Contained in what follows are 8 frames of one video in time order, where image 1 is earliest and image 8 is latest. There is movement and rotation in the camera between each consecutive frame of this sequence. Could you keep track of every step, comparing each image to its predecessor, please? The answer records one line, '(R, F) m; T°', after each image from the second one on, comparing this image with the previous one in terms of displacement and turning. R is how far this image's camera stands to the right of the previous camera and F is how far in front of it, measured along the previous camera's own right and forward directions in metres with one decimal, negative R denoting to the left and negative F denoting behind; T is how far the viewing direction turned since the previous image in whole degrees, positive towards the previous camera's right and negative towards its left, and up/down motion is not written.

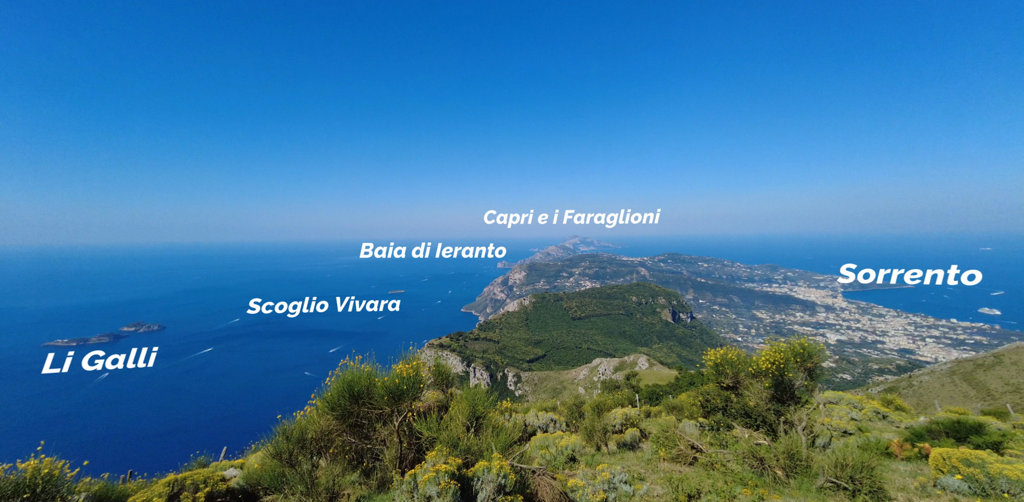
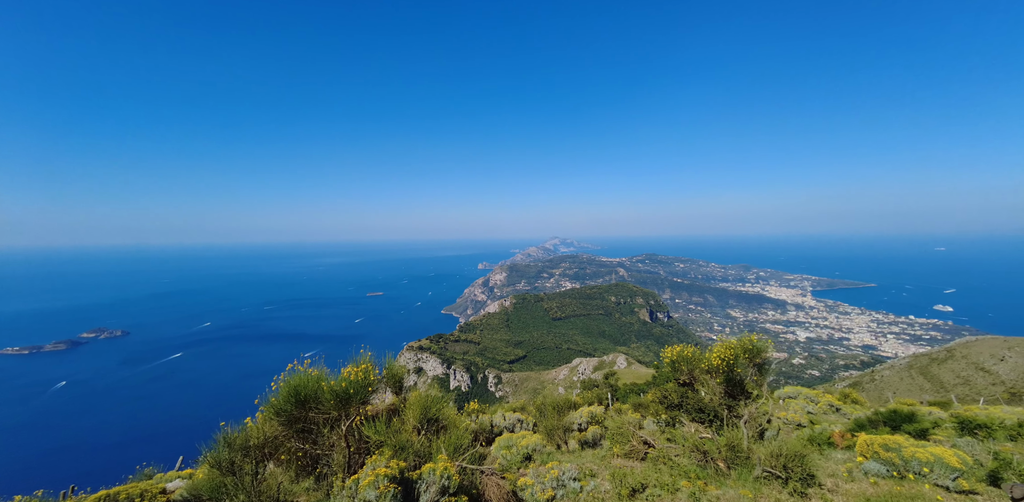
(+0.6, -0.2) m; +2°
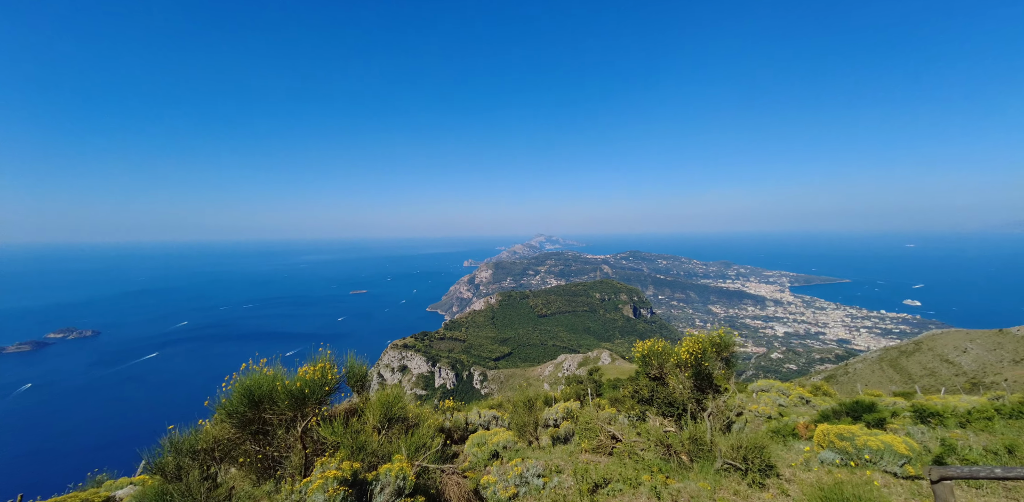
(+0.5, 0.0) m; +2°
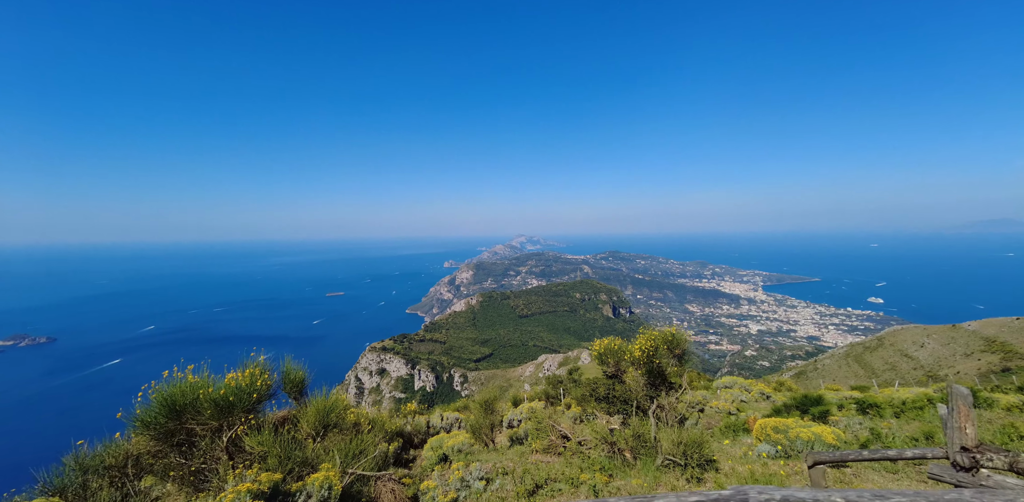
(+0.8, +0.2) m; +2°
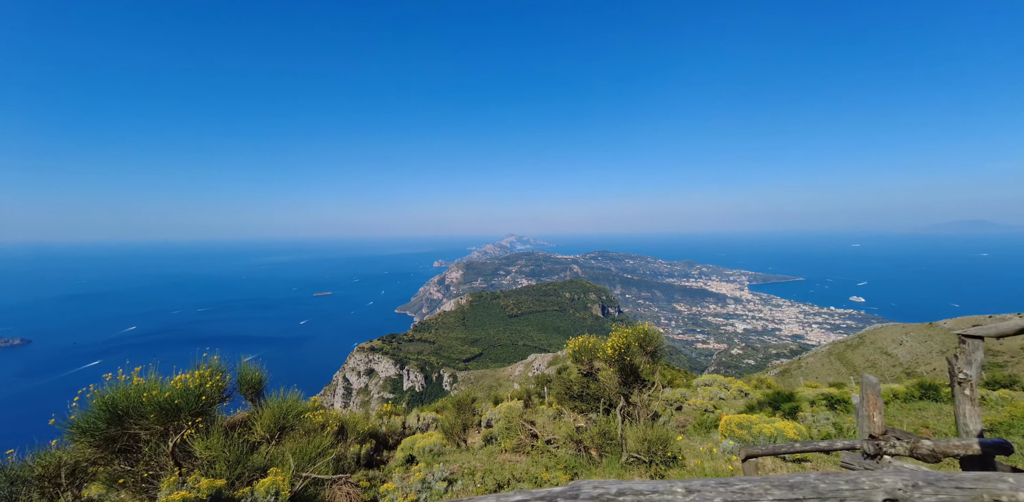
(+0.5, +0.2) m; +1°
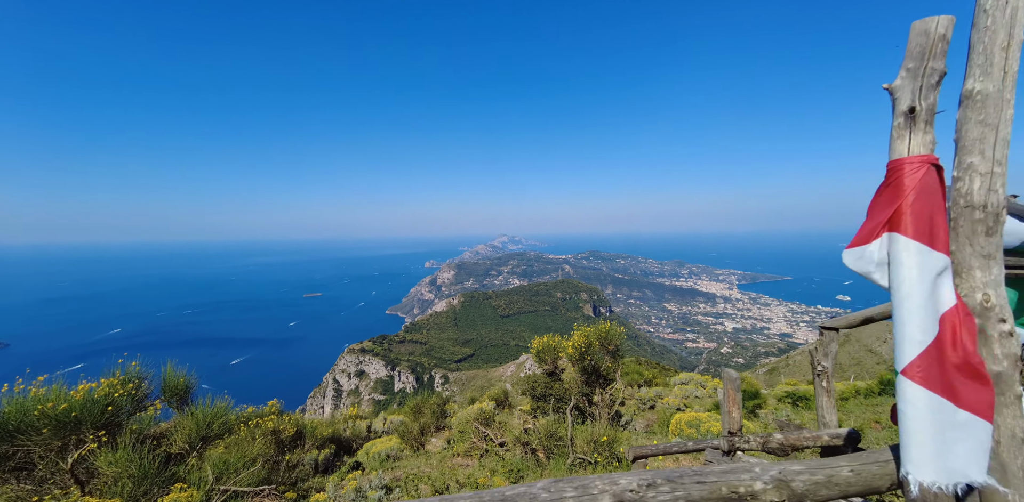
(+0.9, +0.6) m; +1°
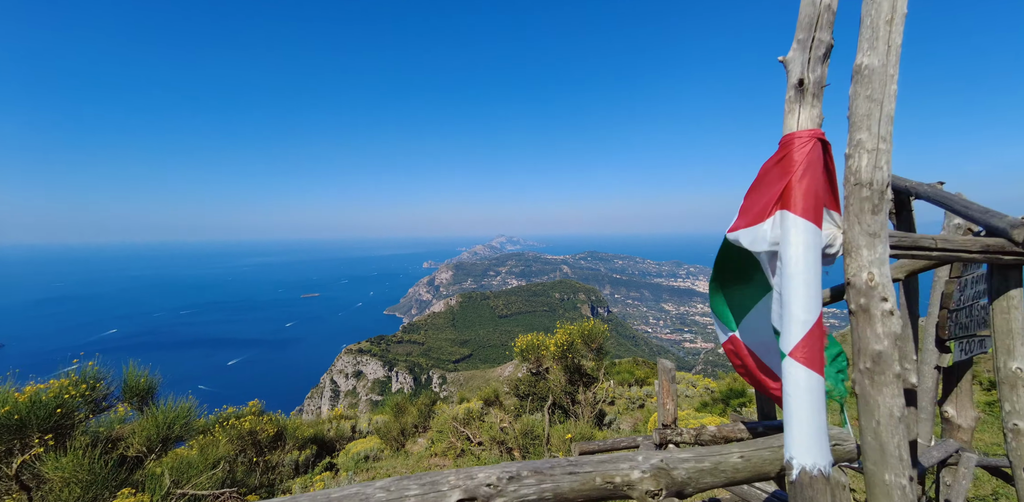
(+0.4, +0.3) m; 0°
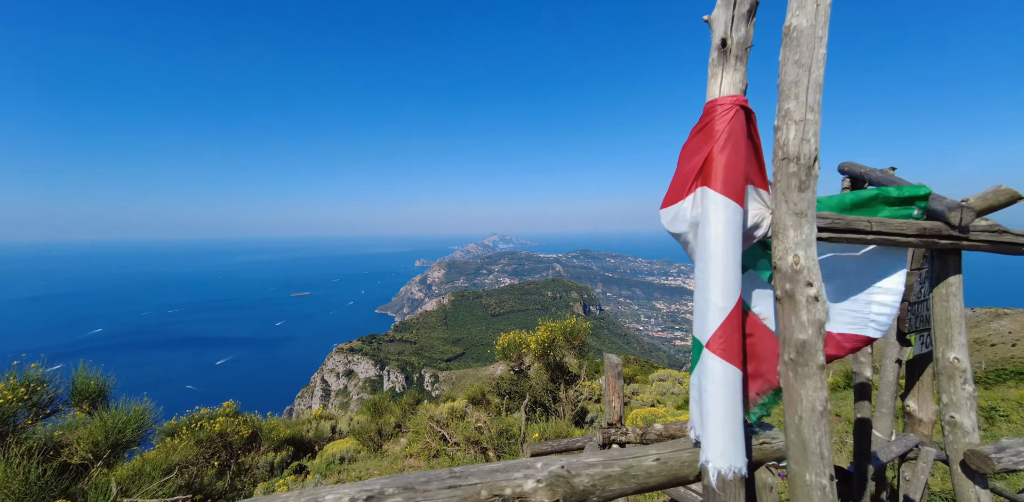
(+0.3, +0.3) m; +1°
